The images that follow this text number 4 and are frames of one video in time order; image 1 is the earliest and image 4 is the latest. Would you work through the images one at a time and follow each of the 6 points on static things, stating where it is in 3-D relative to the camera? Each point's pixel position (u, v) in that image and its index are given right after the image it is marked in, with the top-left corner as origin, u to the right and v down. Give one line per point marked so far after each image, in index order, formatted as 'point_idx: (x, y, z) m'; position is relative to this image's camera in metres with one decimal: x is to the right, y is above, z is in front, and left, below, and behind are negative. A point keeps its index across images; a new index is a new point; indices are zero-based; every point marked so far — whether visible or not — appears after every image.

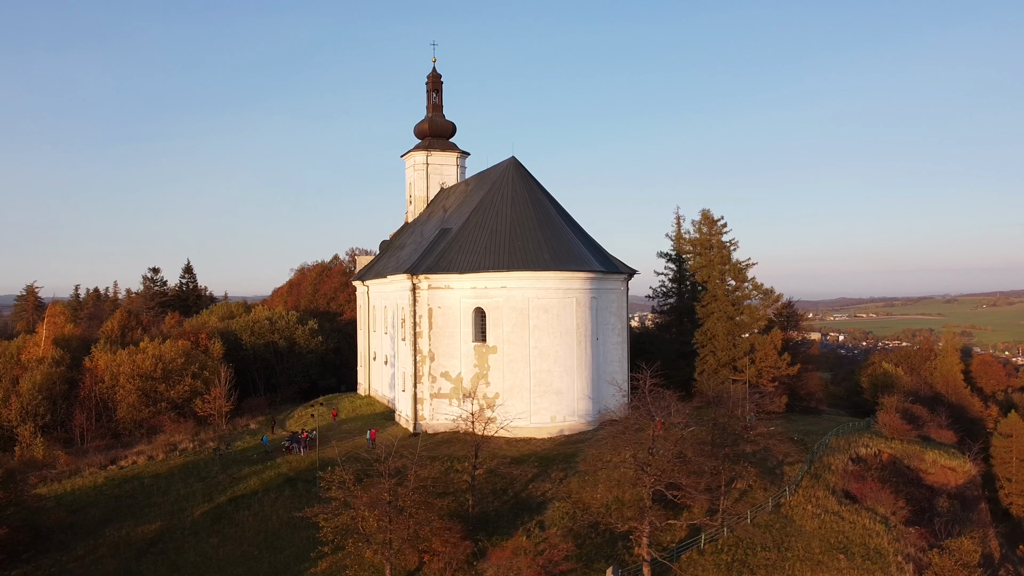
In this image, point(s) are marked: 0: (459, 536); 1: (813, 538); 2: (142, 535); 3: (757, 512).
0: (-1.3, -6.0, +15.4) m
1: (+8.8, -7.4, +18.9) m
2: (-9.5, -6.5, +16.9) m
3: (+7.7, -6.9, +19.8) m
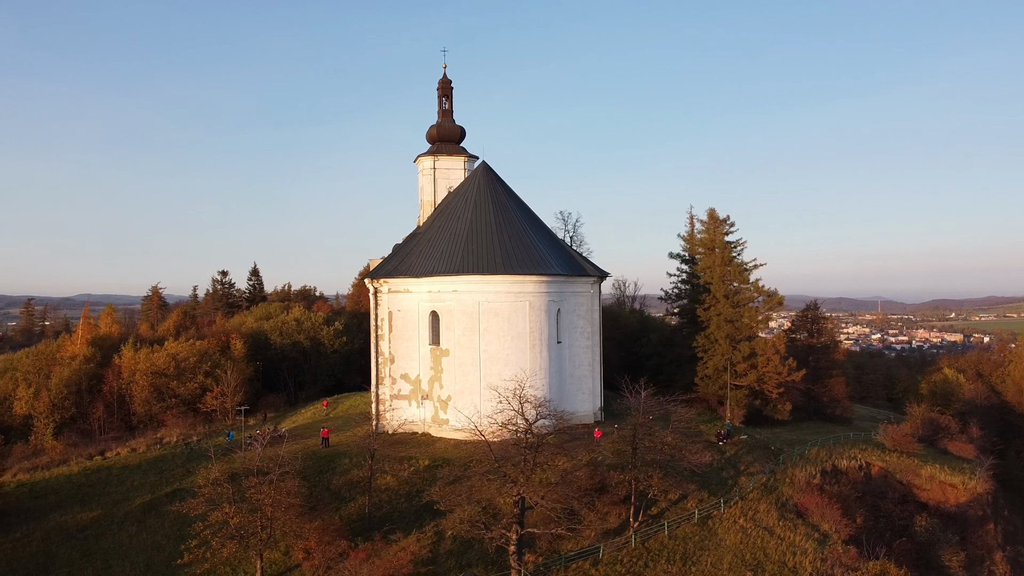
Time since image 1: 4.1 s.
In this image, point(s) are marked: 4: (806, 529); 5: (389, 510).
0: (-4.4, -6.1, +15.8) m
1: (+6.1, -7.5, +18.1) m
2: (-12.4, -6.7, +18.1) m
3: (+5.0, -7.0, +19.1) m
4: (+9.2, -7.5, +20.0) m
5: (-3.5, -6.2, +17.9) m
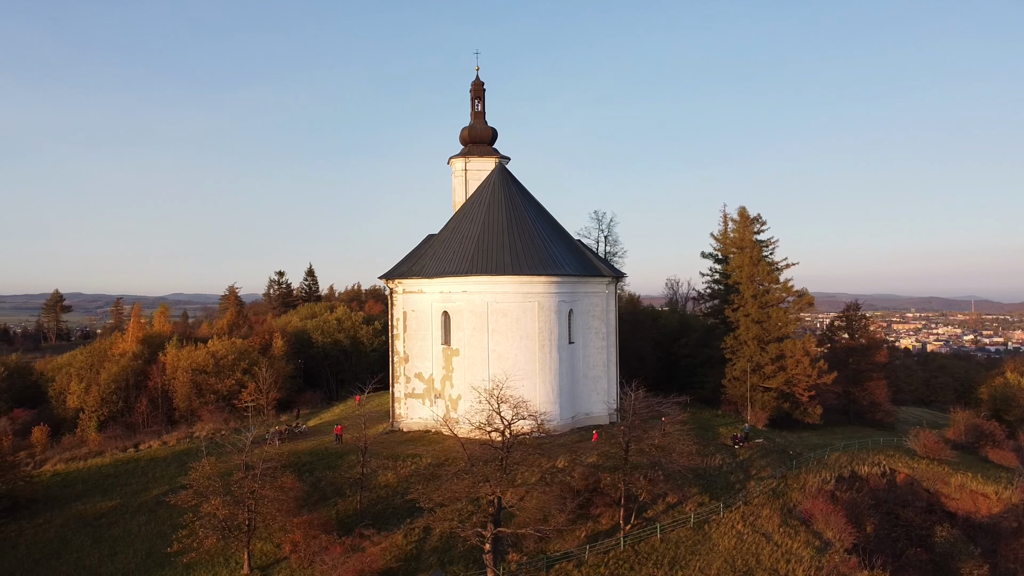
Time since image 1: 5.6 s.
0: (-4.9, -6.2, +16.3) m
1: (+5.7, -7.5, +17.8) m
2: (-12.7, -6.8, +19.4) m
3: (+4.8, -7.1, +18.9) m
4: (+9.0, -7.6, +19.4) m
5: (-3.8, -6.3, +18.4) m
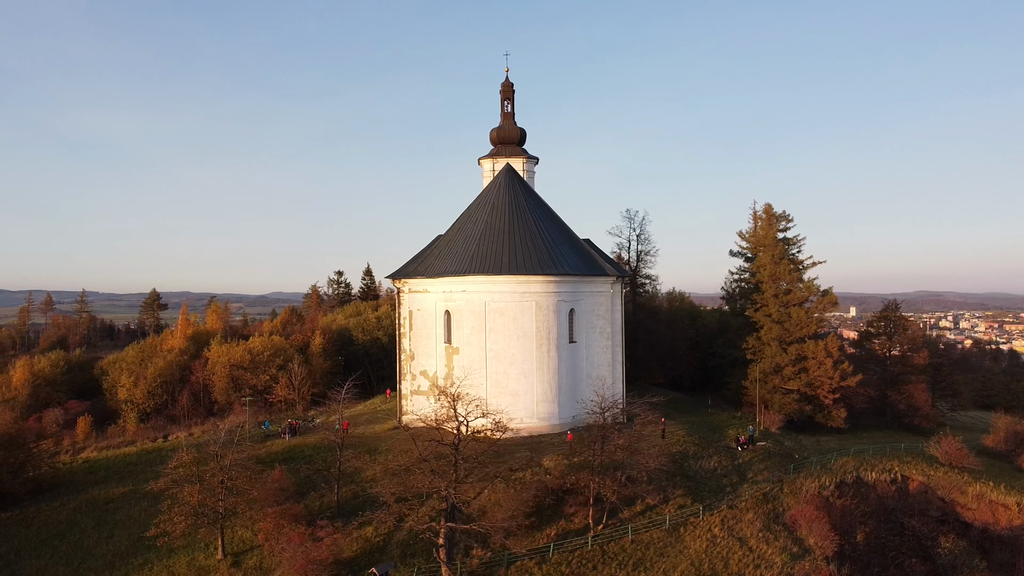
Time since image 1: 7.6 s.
0: (-5.9, -6.2, +17.2) m
1: (+4.8, -7.6, +17.7) m
2: (-13.4, -6.8, +21.0) m
3: (+4.0, -7.1, +18.9) m
4: (+8.2, -7.6, +19.0) m
5: (-4.6, -6.3, +19.2) m
